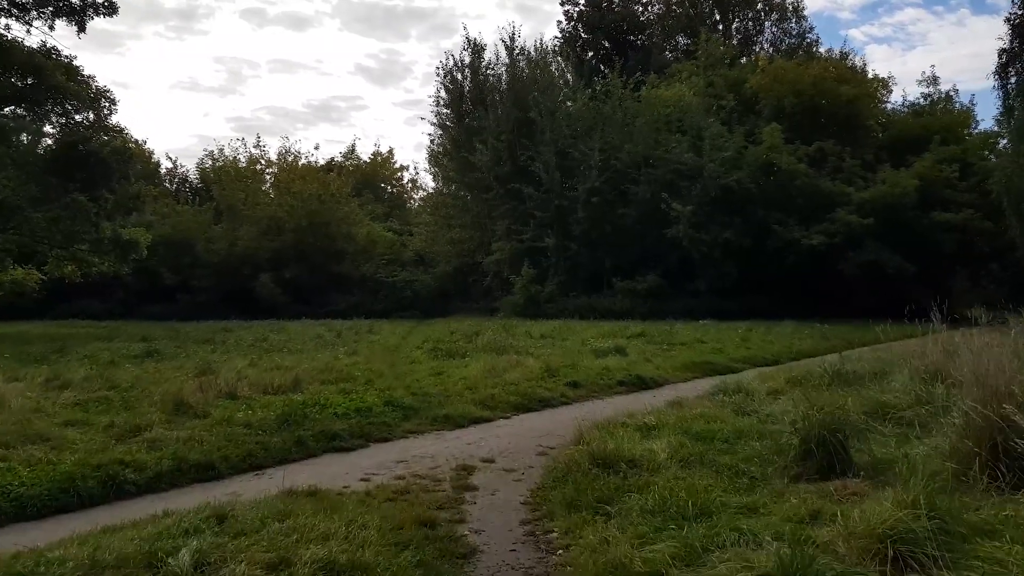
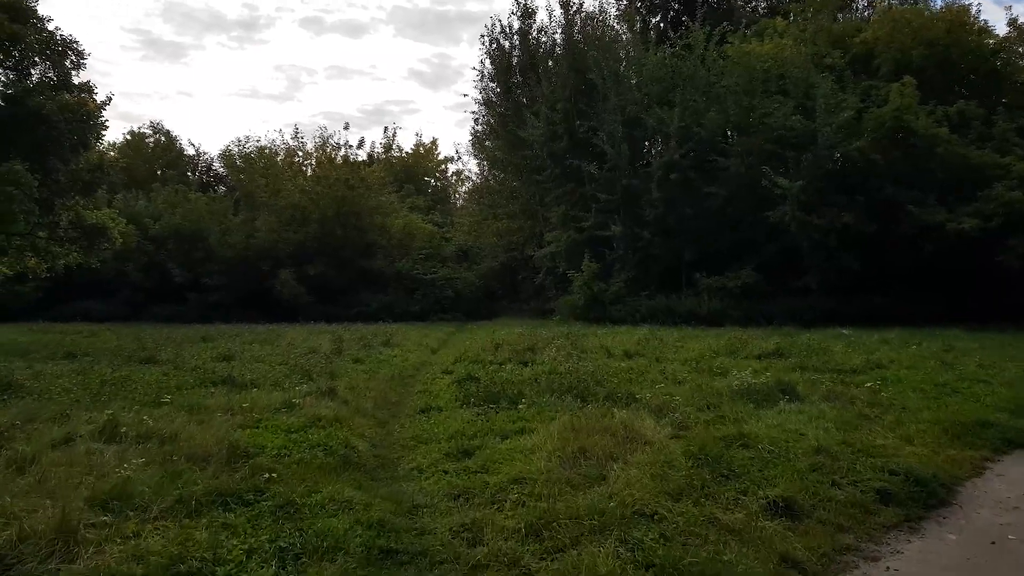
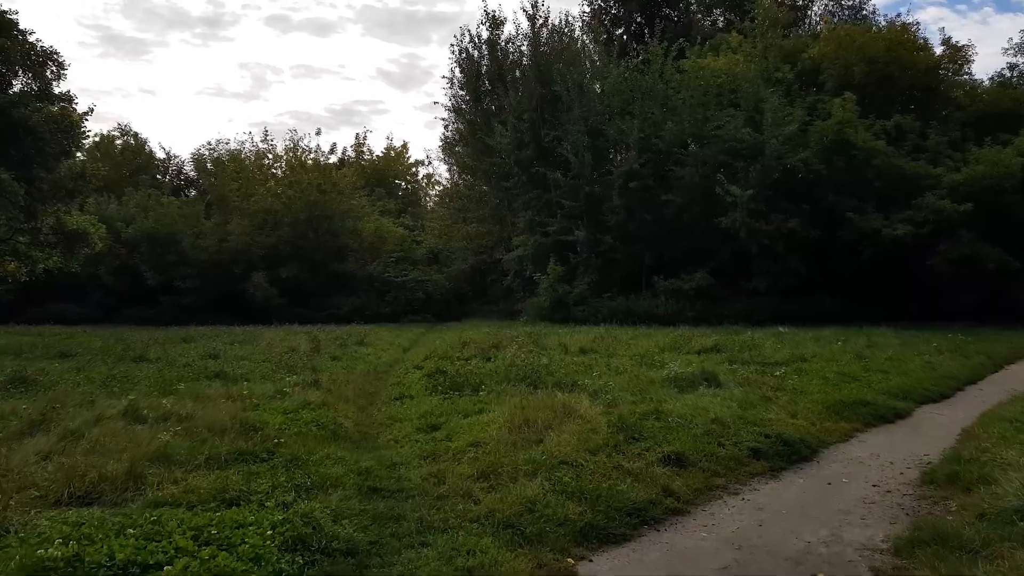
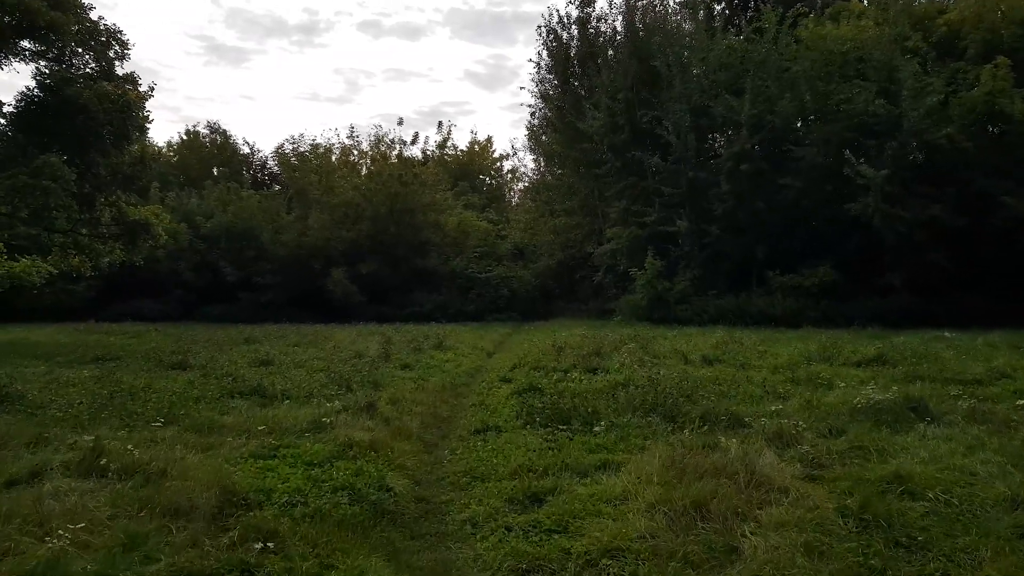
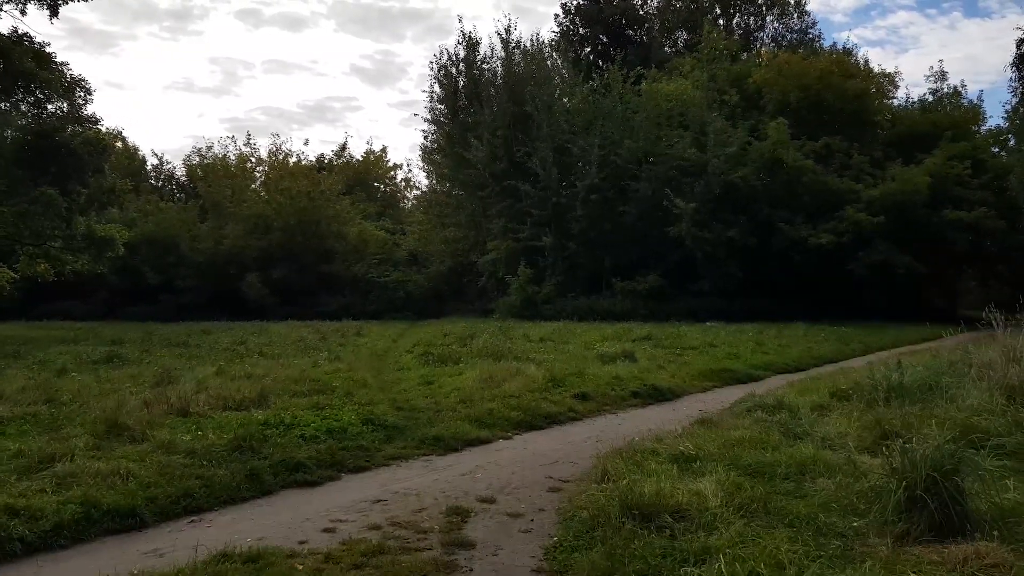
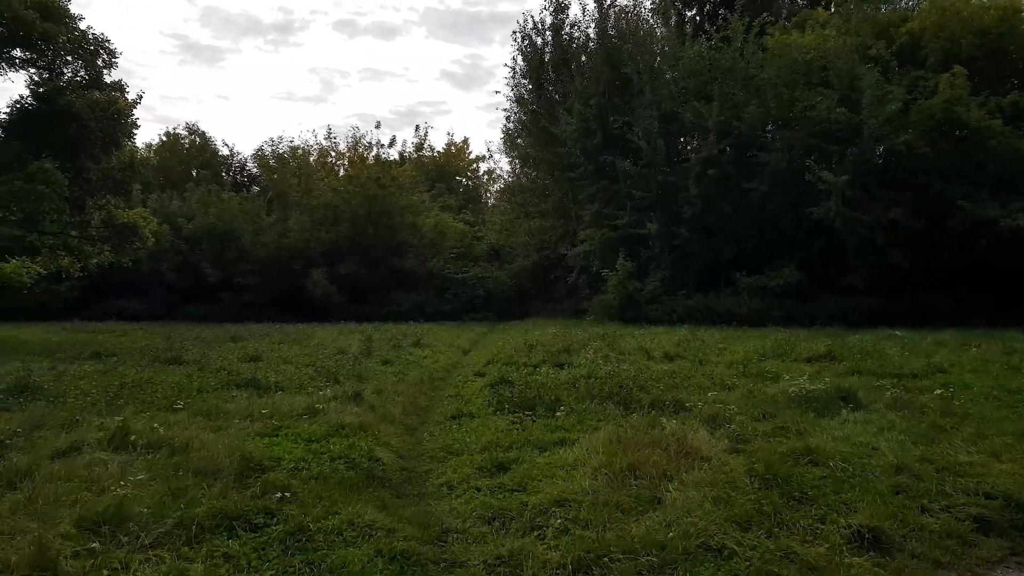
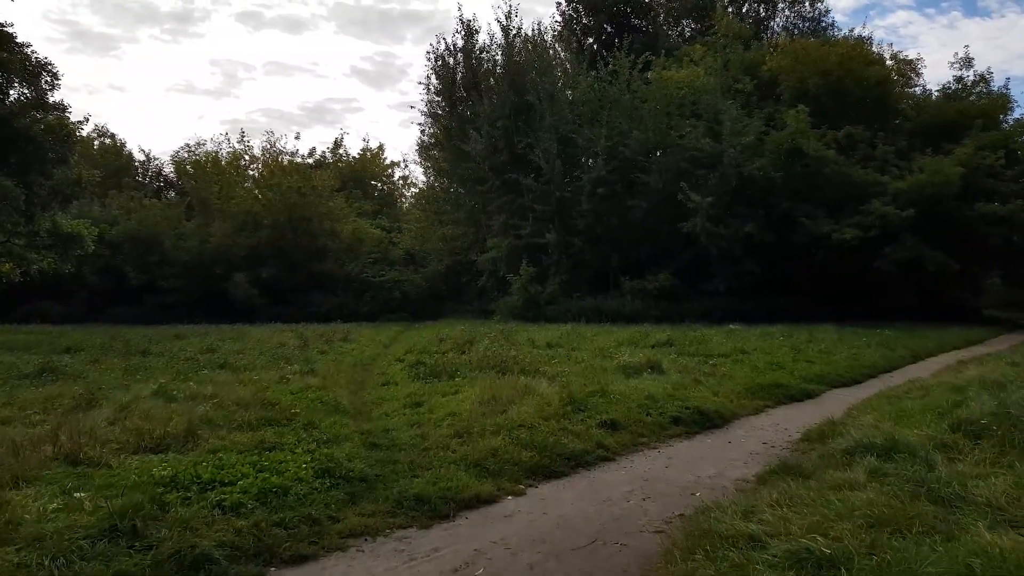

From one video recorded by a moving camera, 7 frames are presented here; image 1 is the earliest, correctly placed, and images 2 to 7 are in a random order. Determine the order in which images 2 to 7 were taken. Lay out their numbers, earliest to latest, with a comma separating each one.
5, 7, 3, 2, 6, 4
